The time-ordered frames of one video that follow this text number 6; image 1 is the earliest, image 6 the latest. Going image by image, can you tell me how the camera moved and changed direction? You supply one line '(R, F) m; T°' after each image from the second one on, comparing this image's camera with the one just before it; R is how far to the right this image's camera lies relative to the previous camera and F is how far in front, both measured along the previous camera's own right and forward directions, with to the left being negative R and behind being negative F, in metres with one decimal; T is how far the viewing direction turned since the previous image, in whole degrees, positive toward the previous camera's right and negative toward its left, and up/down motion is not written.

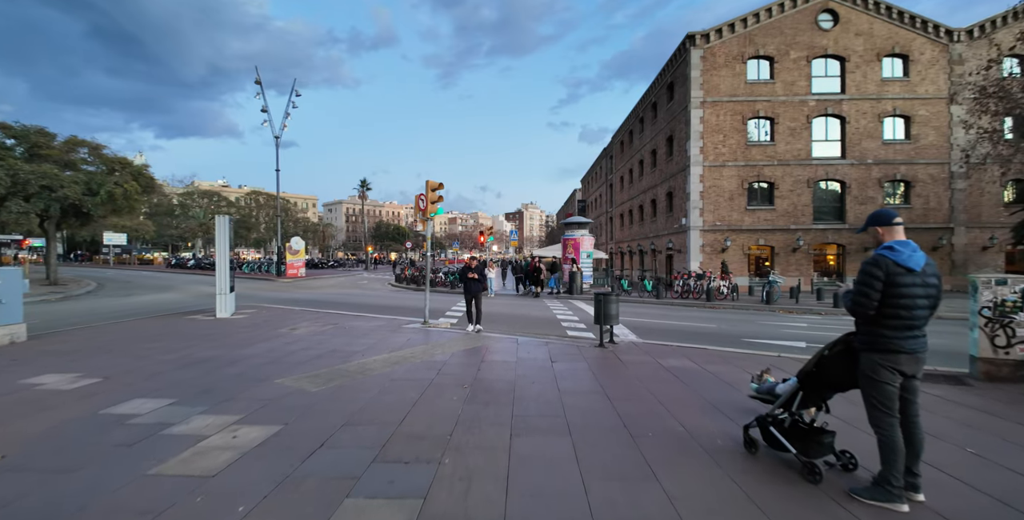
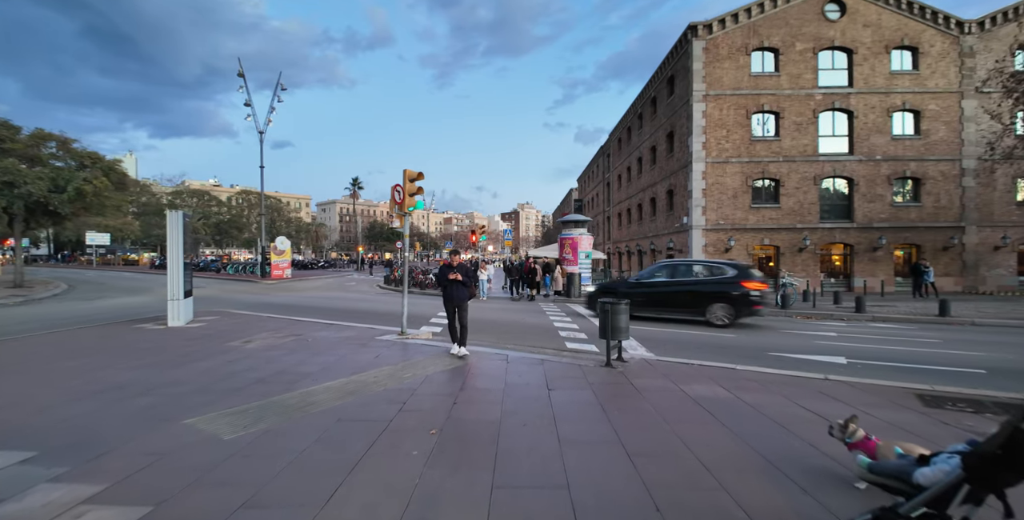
(+0.1, +1.4) m; +1°
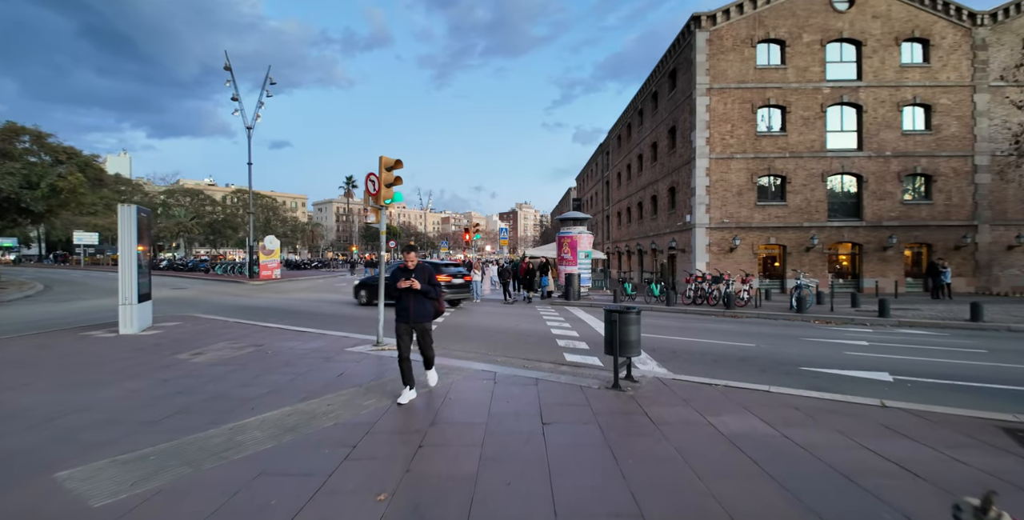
(+0.2, +1.1) m; 0°
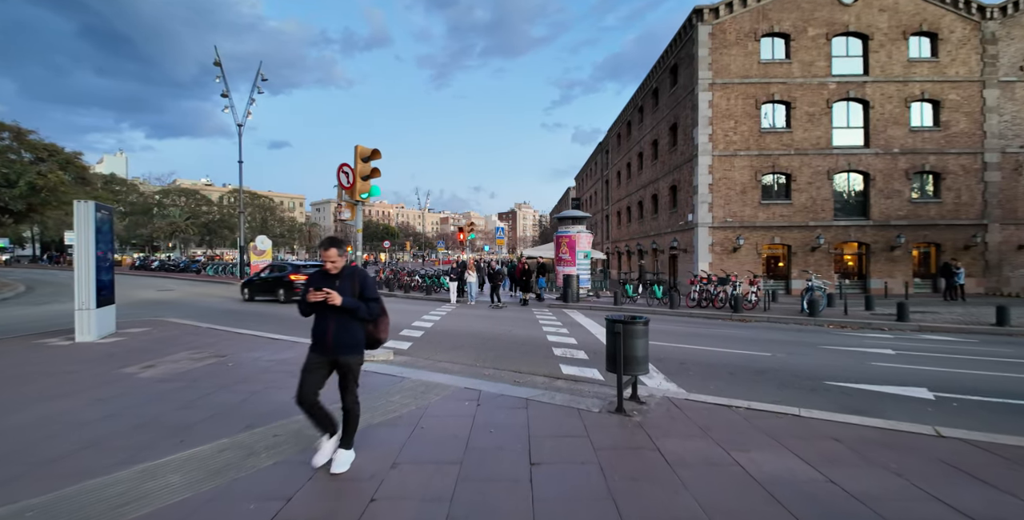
(+0.2, +0.8) m; 0°
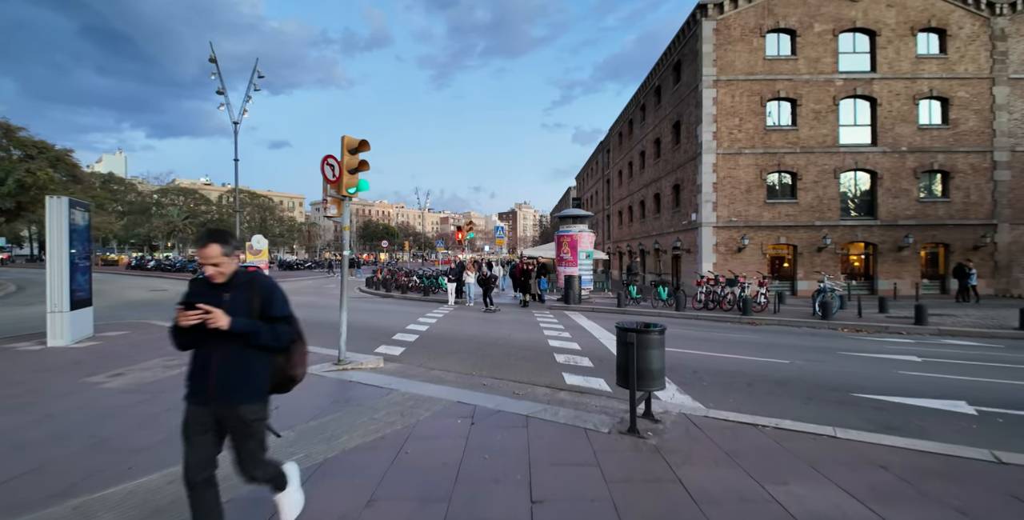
(0.0, +0.5) m; 0°
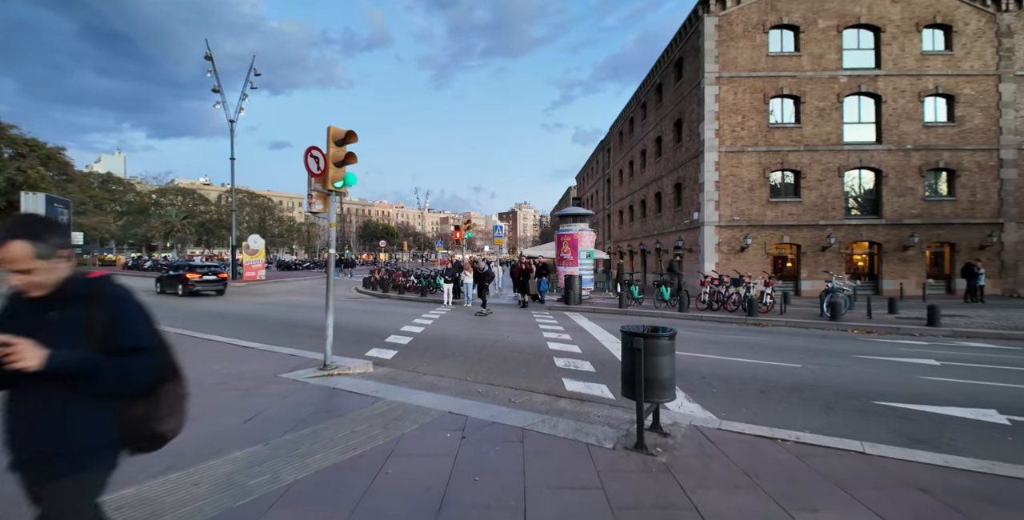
(+0.1, +0.4) m; 0°
